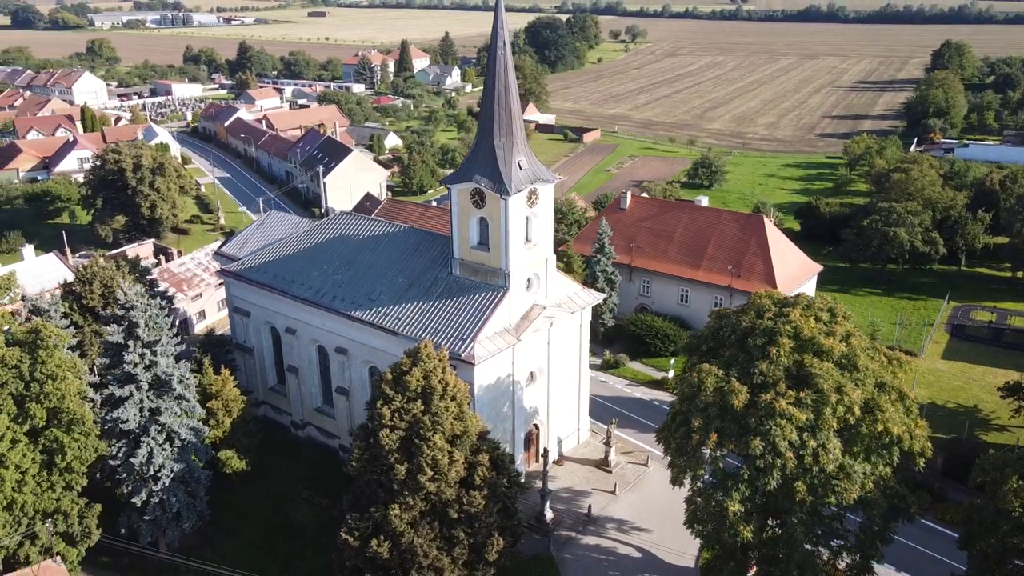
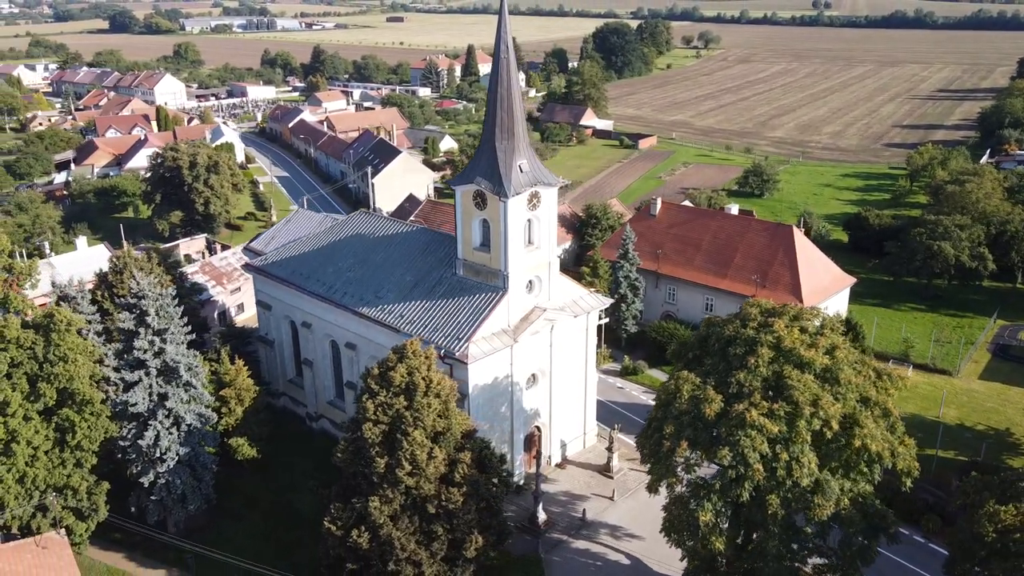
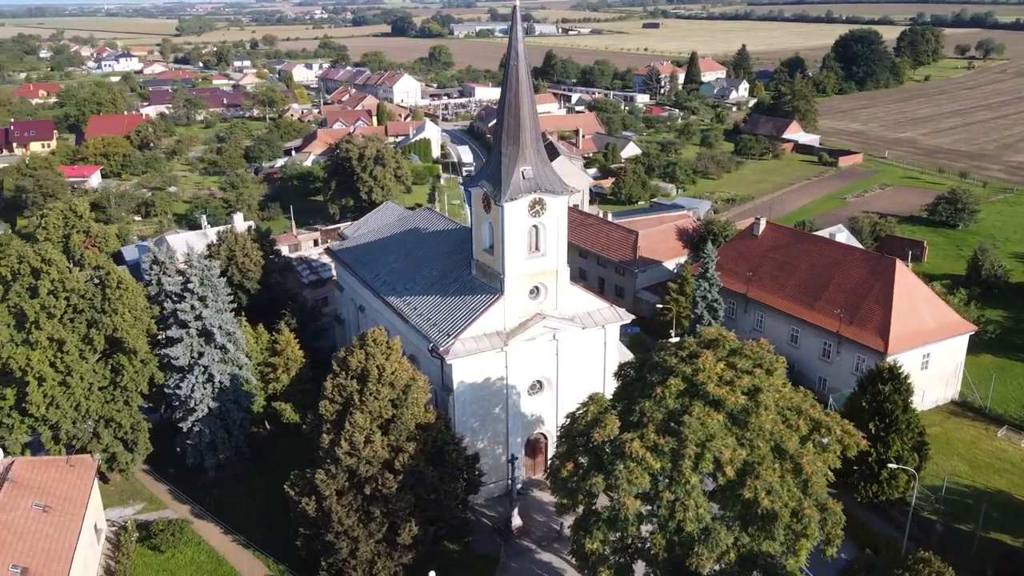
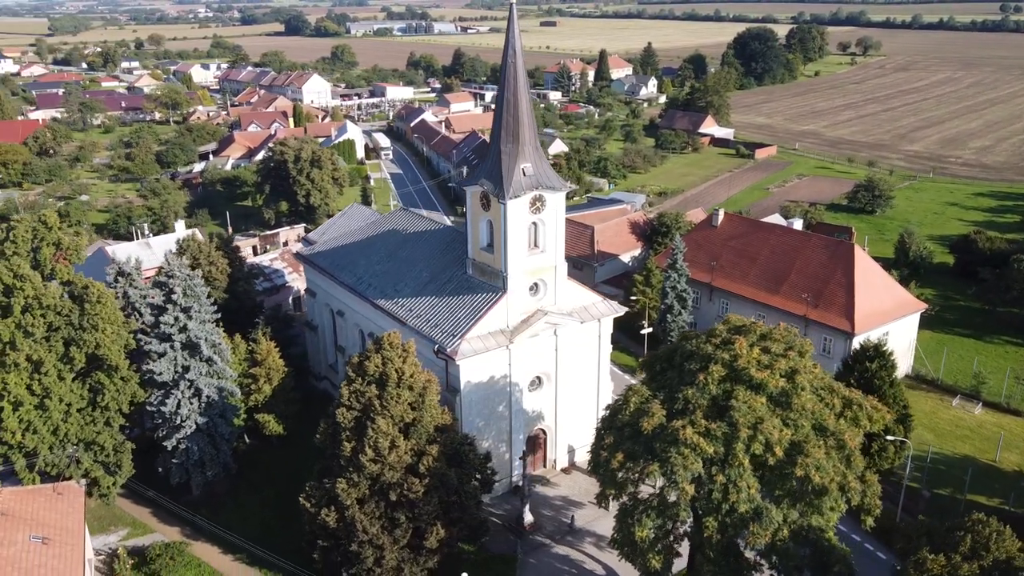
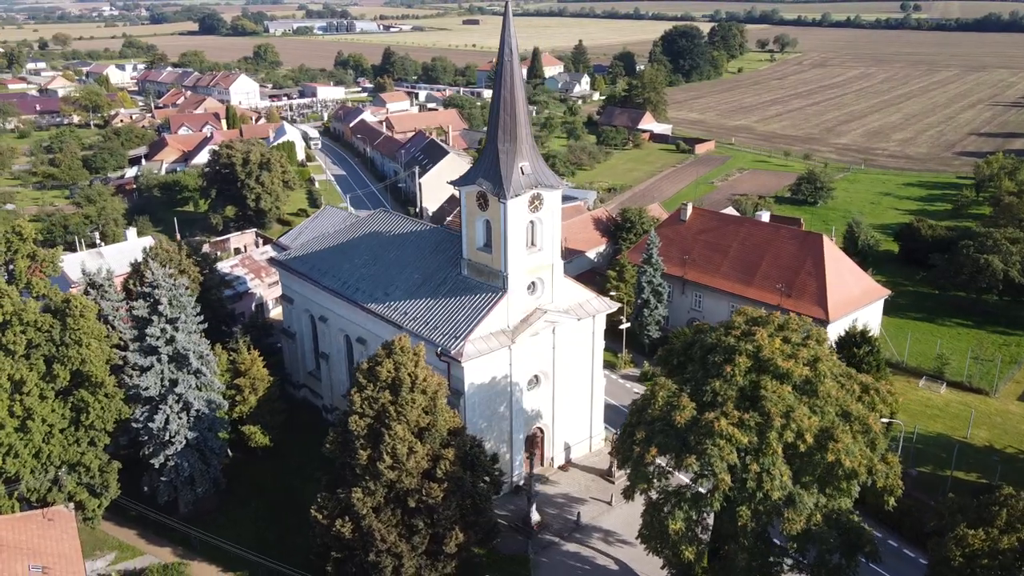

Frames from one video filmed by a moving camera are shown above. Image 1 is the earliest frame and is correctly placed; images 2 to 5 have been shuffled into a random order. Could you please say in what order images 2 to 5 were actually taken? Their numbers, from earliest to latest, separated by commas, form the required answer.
2, 5, 4, 3
